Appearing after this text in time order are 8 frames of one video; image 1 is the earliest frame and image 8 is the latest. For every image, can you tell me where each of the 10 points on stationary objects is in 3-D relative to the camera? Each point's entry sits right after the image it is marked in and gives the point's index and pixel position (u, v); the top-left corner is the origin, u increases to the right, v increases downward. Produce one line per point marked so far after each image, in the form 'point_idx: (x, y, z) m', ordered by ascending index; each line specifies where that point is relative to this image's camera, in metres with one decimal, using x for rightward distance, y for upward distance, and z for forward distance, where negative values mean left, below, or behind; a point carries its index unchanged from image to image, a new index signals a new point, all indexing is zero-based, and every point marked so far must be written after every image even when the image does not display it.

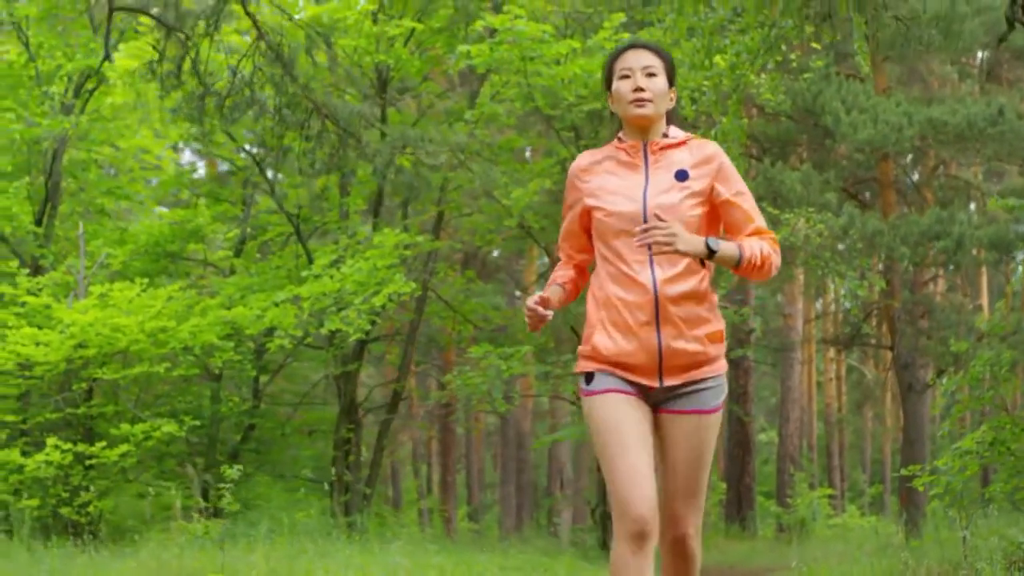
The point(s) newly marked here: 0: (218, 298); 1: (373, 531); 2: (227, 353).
0: (-3.5, -0.1, +13.7) m
1: (-1.6, -2.7, +12.7) m
2: (-3.4, -0.8, +14.0) m
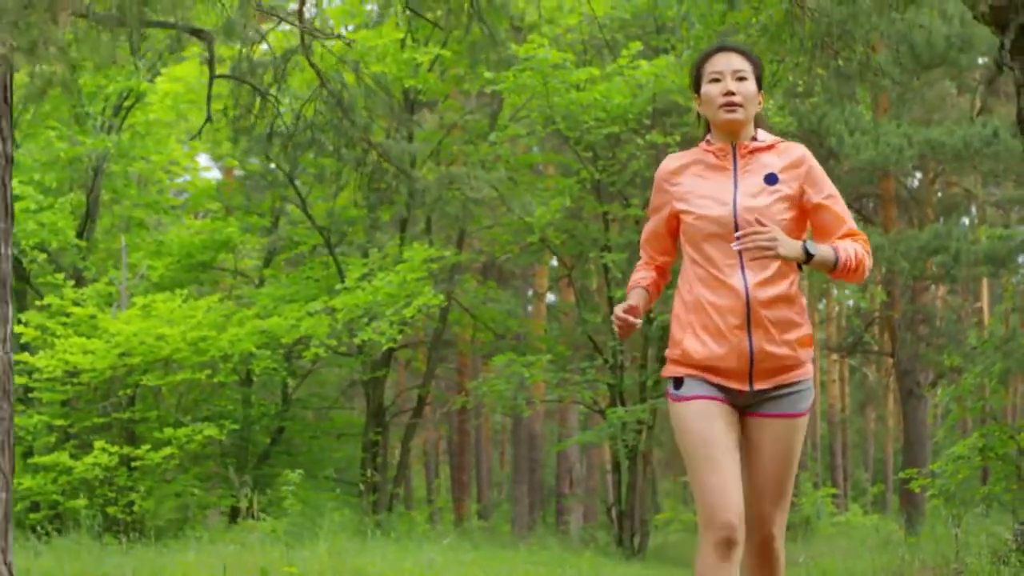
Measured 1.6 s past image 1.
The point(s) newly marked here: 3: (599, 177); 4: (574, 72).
0: (-3.3, -0.3, +14.4) m
1: (-1.3, -2.9, +13.5) m
2: (-3.2, -0.9, +14.8) m
3: (+1.1, +1.4, +14.5) m
4: (+0.7, +2.5, +13.3) m
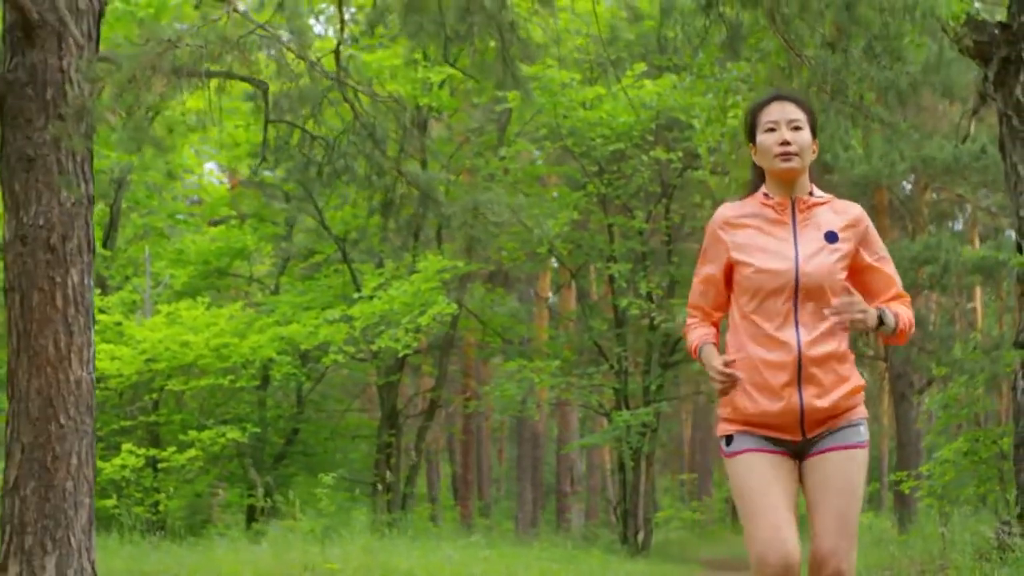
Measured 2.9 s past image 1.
0: (-3.1, -0.4, +15.0) m
1: (-1.2, -3.0, +14.1) m
2: (-3.1, -1.1, +15.4) m
3: (+1.2, +1.3, +15.1) m
4: (+0.9, +2.4, +13.9) m
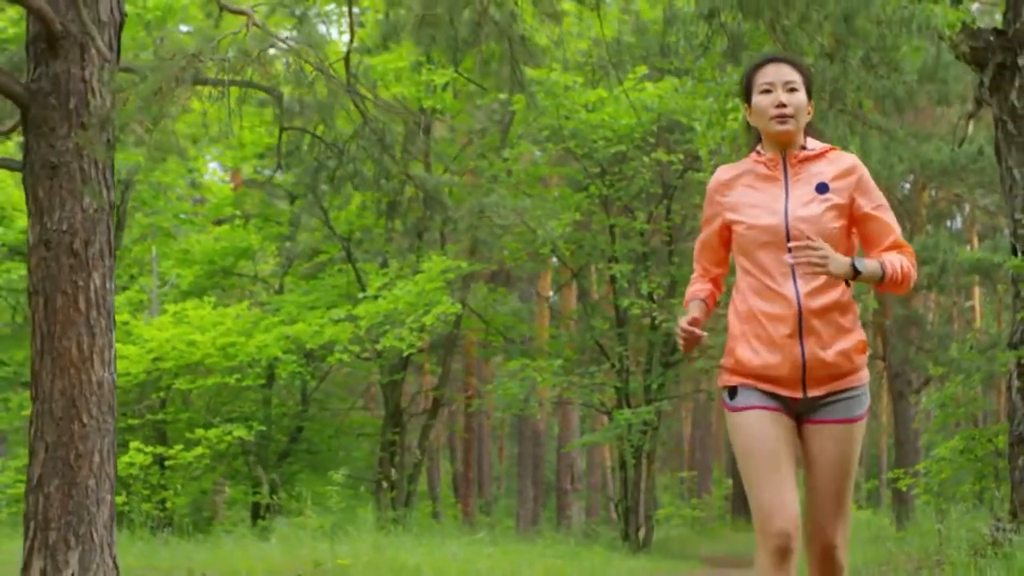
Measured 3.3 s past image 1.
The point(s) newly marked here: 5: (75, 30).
0: (-3.1, -0.4, +15.2) m
1: (-1.1, -3.0, +14.3) m
2: (-3.0, -1.0, +15.6) m
3: (+1.3, +1.3, +15.3) m
4: (+0.9, +2.4, +14.1) m
5: (-2.3, +1.3, +5.9) m
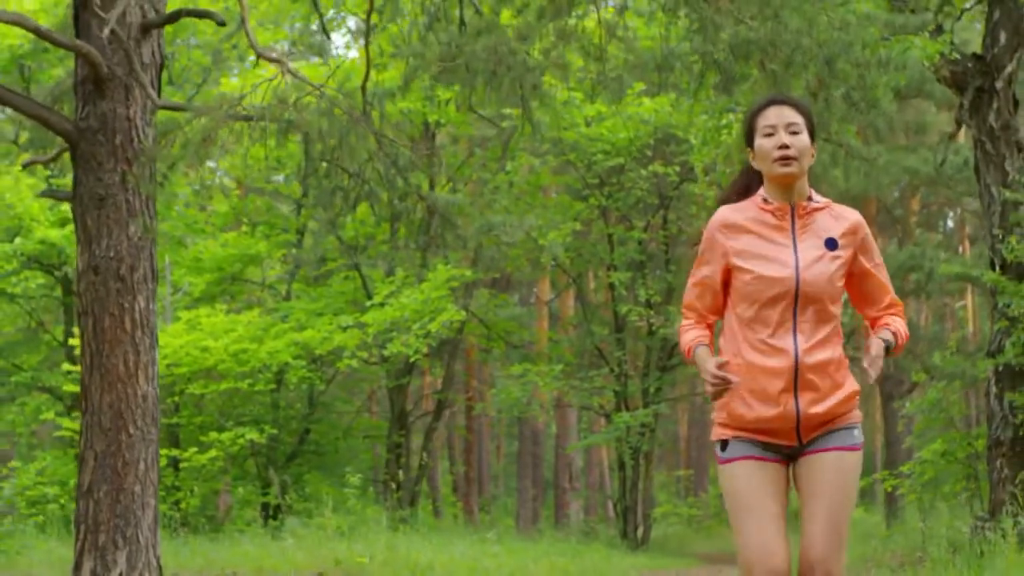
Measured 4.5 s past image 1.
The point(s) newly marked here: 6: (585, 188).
0: (-3.1, -0.5, +15.7) m
1: (-1.1, -3.1, +14.9) m
2: (-3.0, -1.2, +16.1) m
3: (+1.3, +1.2, +15.8) m
4: (+0.9, +2.3, +14.6) m
5: (-2.2, +1.2, +6.4) m
6: (+1.0, +1.4, +15.9) m
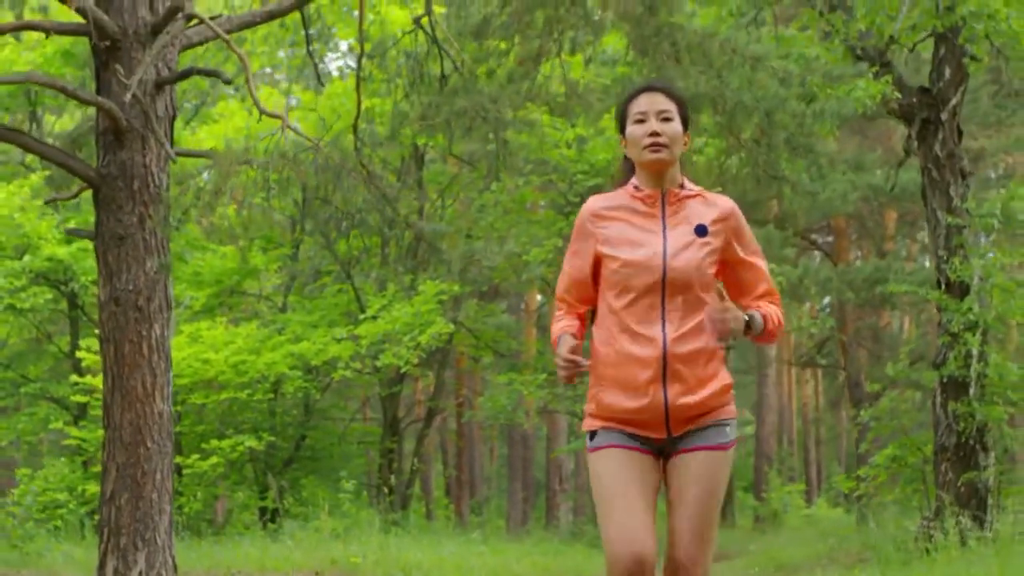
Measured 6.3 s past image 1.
0: (-3.3, -0.7, +16.5) m
1: (-1.3, -3.3, +15.6) m
2: (-3.2, -1.3, +16.9) m
3: (+1.1, +1.0, +16.6) m
4: (+0.7, +2.1, +15.4) m
5: (-2.4, +1.0, +7.2) m
6: (+0.8, +1.2, +16.7) m
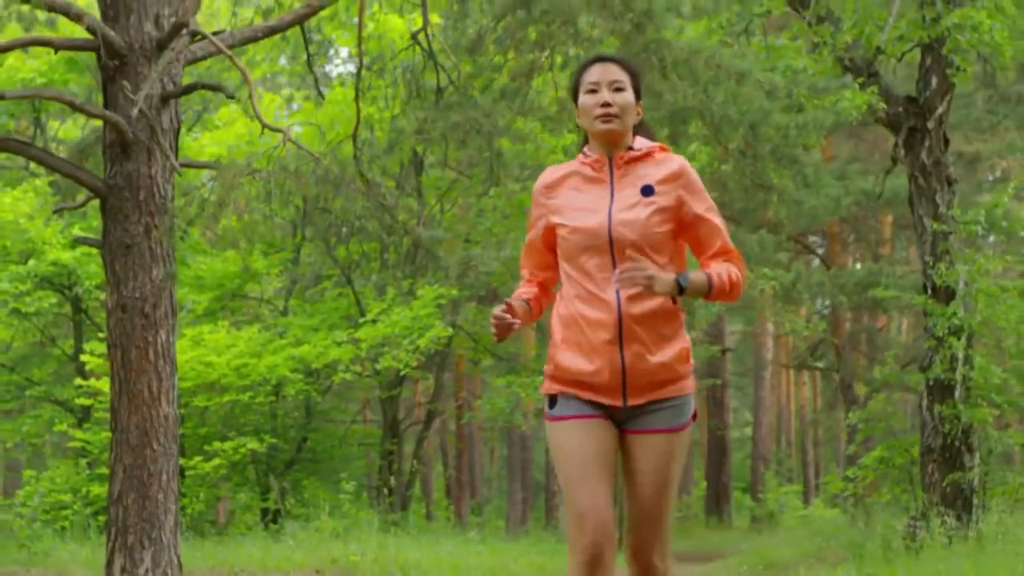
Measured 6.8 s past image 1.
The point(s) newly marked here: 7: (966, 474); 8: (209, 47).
0: (-3.3, -0.7, +16.8) m
1: (-1.3, -3.3, +15.9) m
2: (-3.2, -1.4, +17.1) m
3: (+1.1, +1.0, +16.9) m
4: (+0.7, +2.1, +15.6) m
5: (-2.4, +1.0, +7.5) m
6: (+0.8, +1.1, +17.0) m
7: (+4.1, -1.7, +10.3) m
8: (-2.1, +1.7, +7.9) m
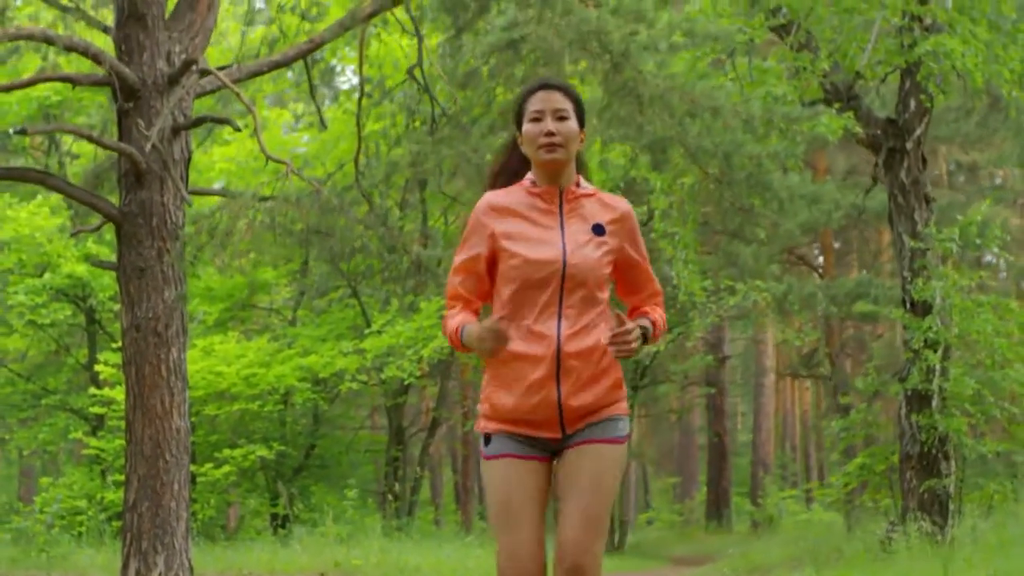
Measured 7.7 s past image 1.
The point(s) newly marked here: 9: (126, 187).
0: (-3.3, -0.9, +17.3) m
1: (-1.3, -3.5, +16.4) m
2: (-3.2, -1.6, +17.7) m
3: (+1.1, +0.8, +17.3) m
4: (+0.7, +1.9, +16.1) m
5: (-2.5, +0.8, +8.0) m
6: (+0.8, +1.0, +17.4) m
7: (+4.0, -1.8, +10.7) m
8: (-2.2, +1.5, +8.4) m
9: (-2.7, +0.7, +8.0) m
